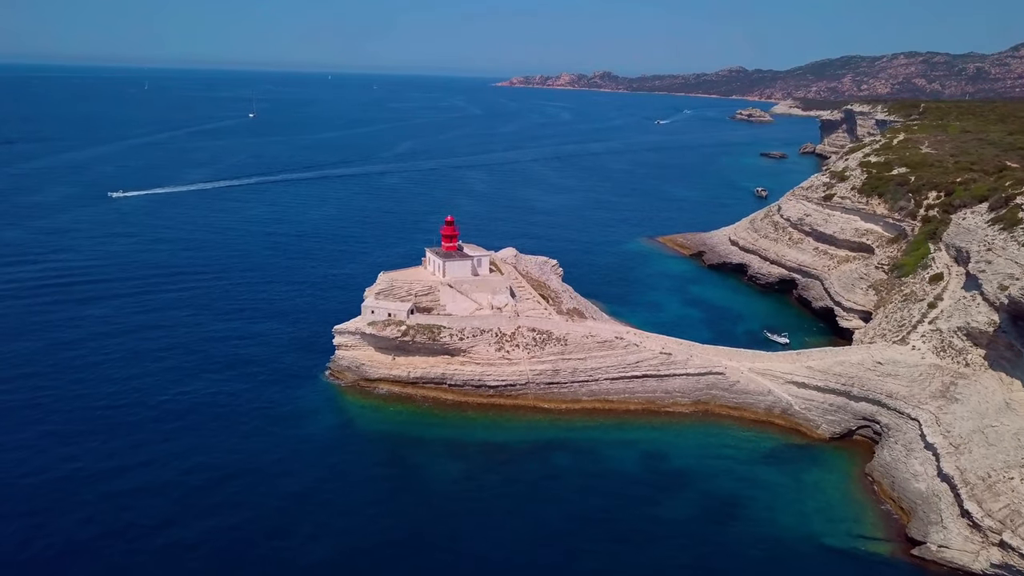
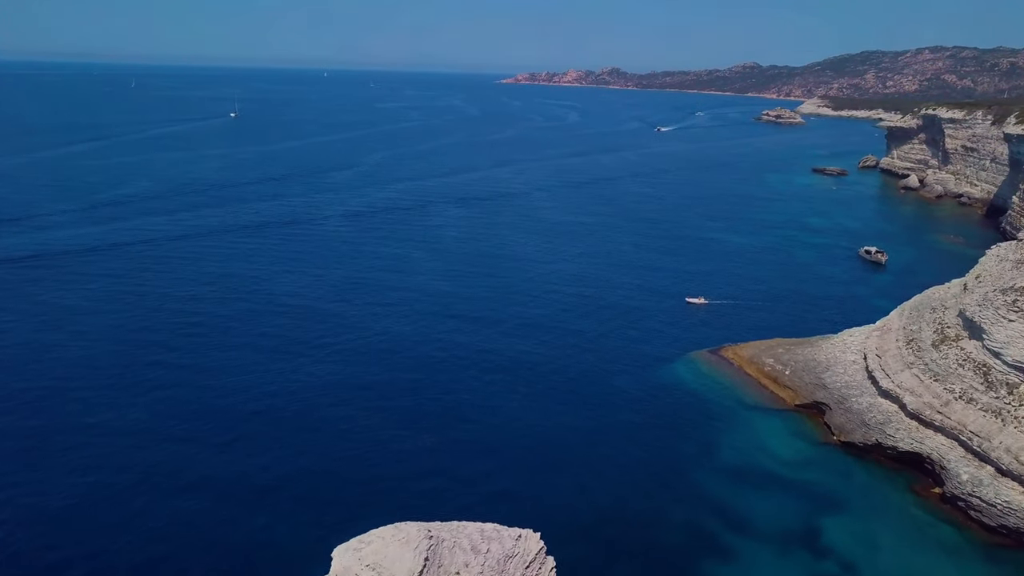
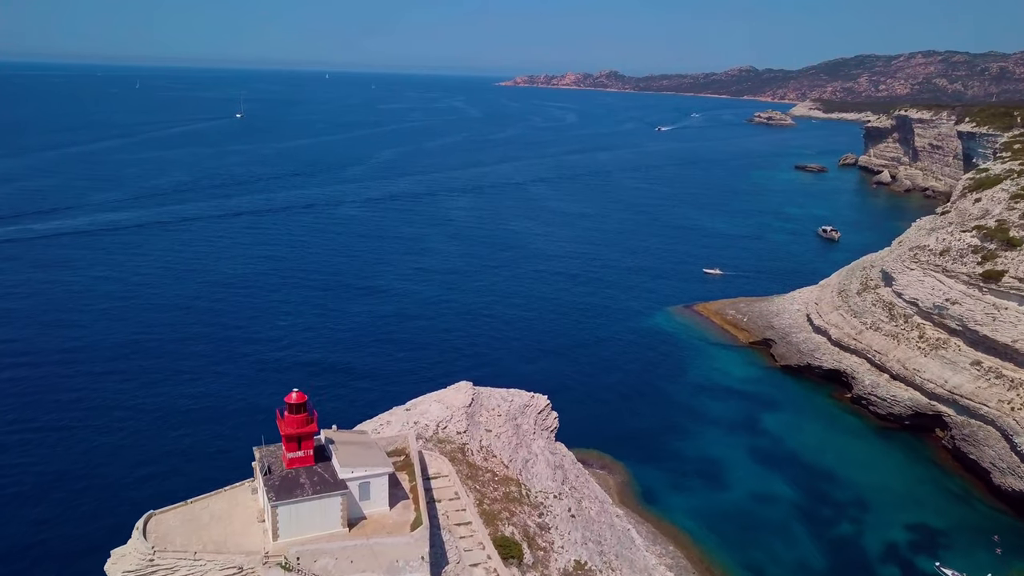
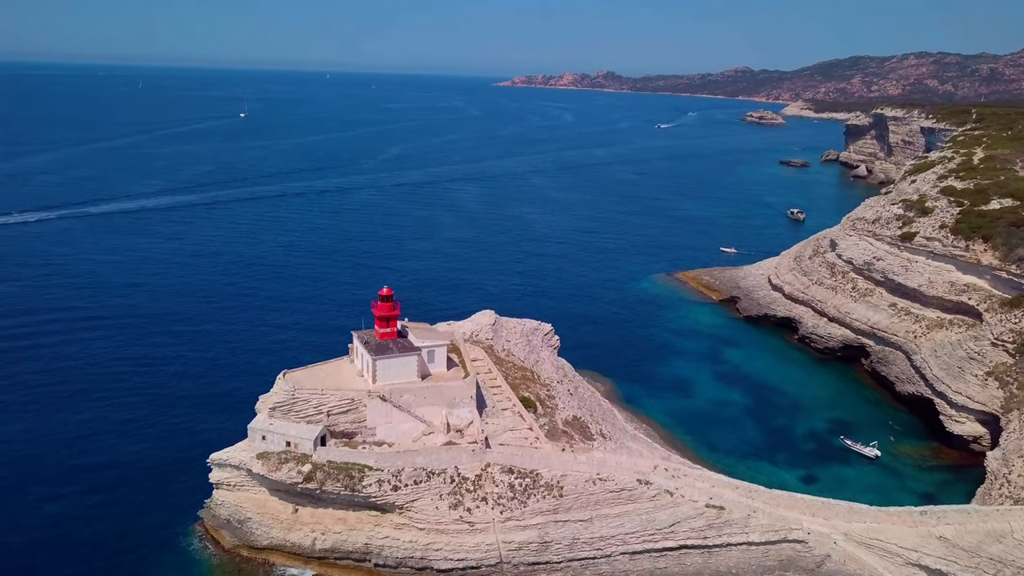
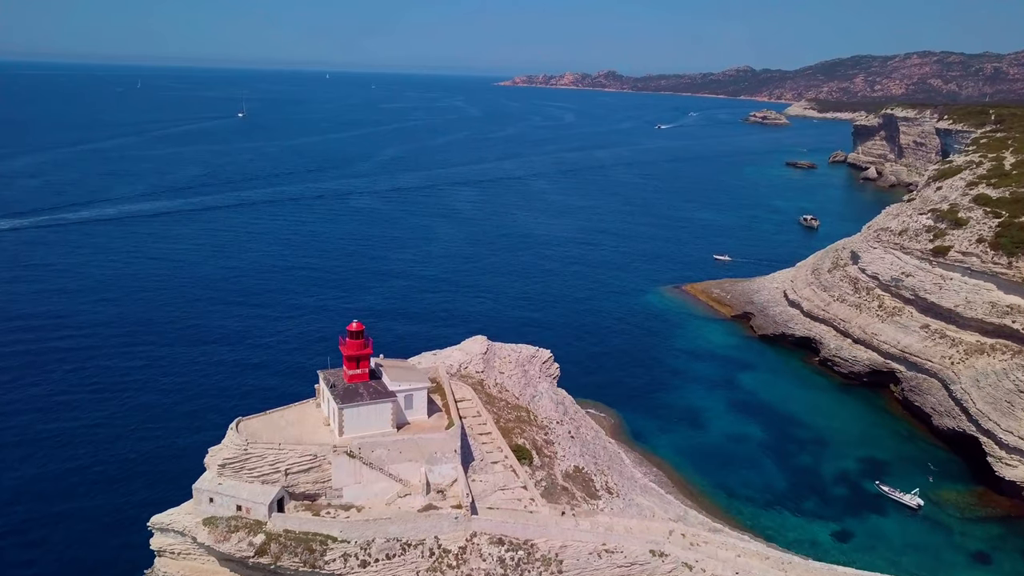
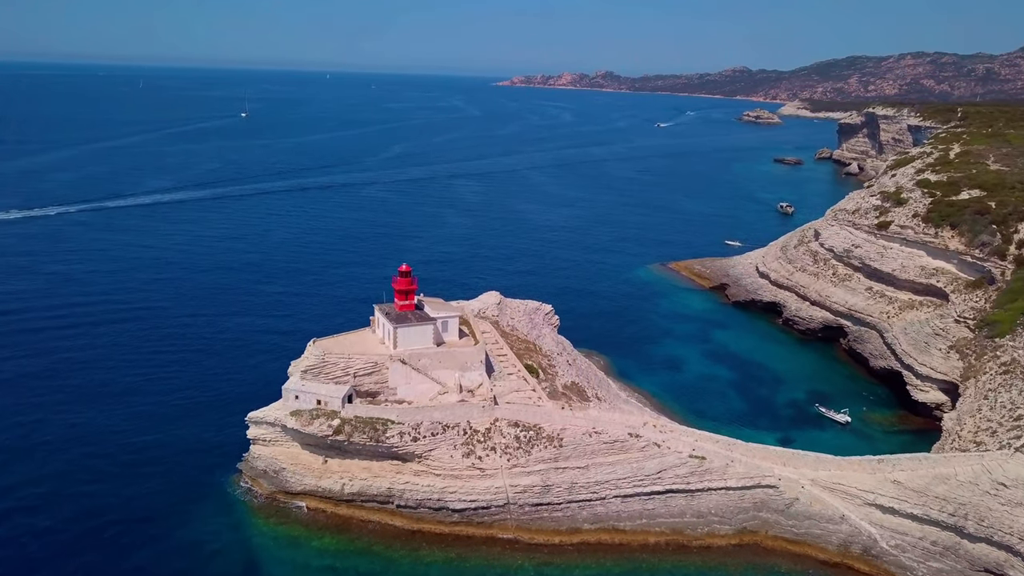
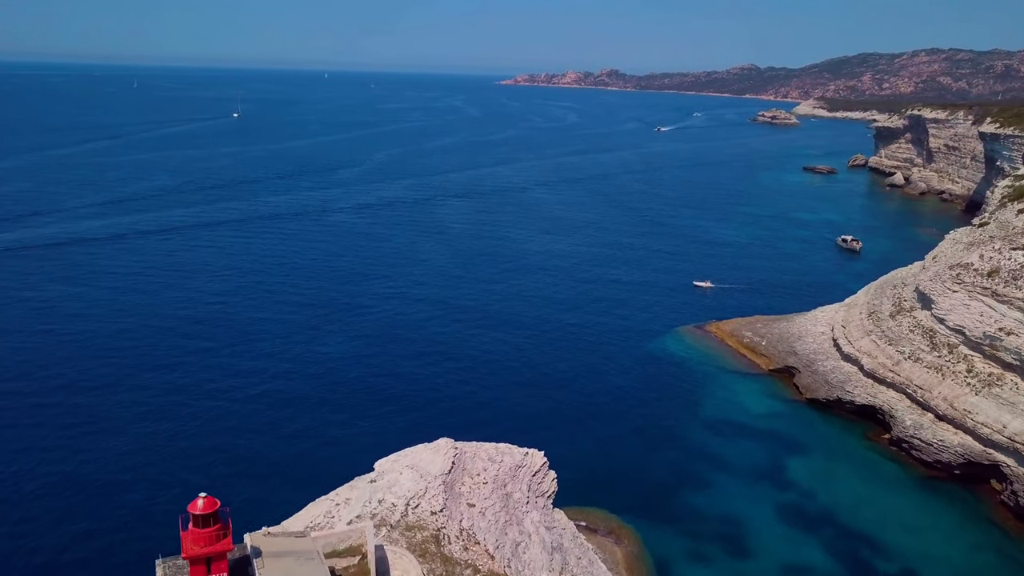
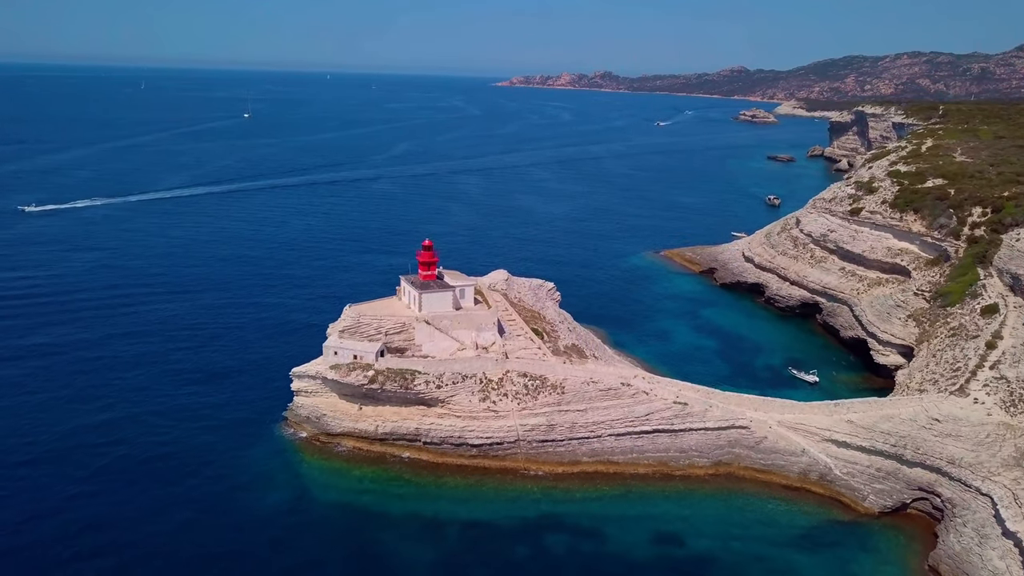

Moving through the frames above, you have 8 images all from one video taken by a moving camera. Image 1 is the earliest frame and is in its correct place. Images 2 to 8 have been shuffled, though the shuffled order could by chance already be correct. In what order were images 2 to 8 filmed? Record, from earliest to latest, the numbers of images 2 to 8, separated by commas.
8, 6, 4, 5, 3, 7, 2
